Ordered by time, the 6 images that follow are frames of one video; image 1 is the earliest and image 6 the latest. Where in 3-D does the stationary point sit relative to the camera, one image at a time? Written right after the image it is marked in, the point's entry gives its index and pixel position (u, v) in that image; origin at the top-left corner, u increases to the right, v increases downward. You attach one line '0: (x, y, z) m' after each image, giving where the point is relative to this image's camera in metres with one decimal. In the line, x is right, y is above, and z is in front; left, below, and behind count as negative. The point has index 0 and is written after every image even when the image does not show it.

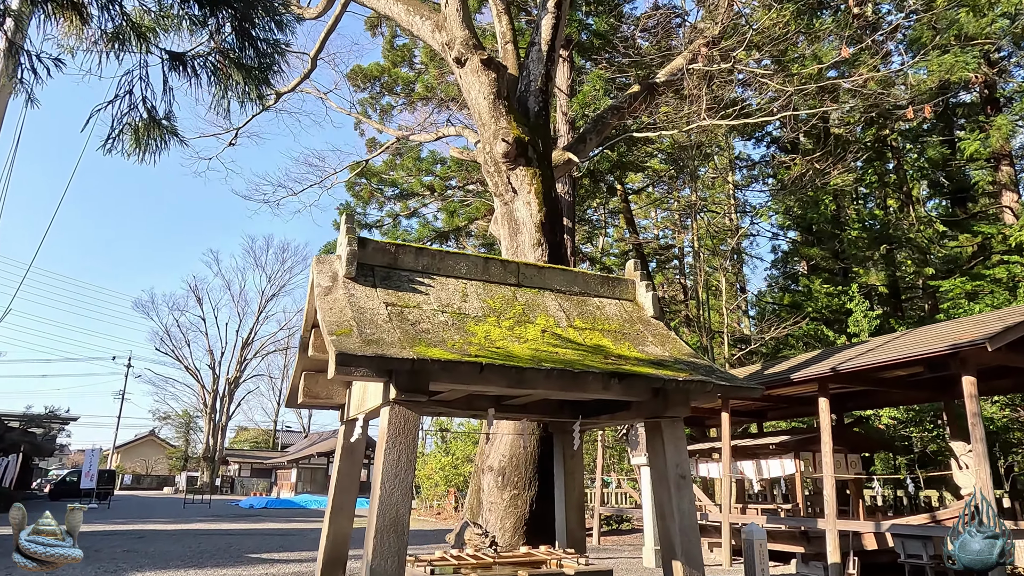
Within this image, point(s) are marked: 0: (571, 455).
0: (+0.6, -1.7, +6.8) m
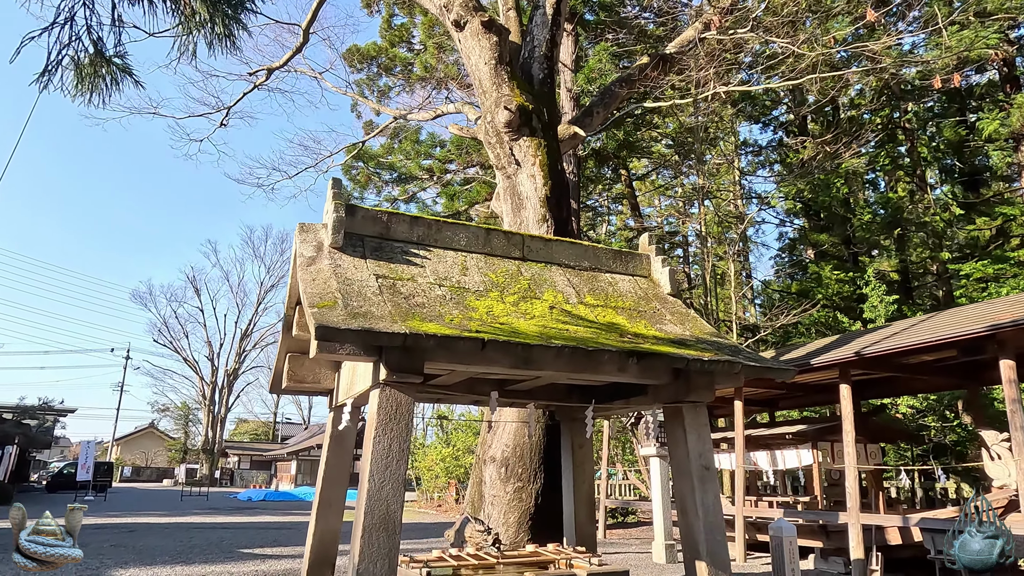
0: (+0.7, -1.5, +6.3) m
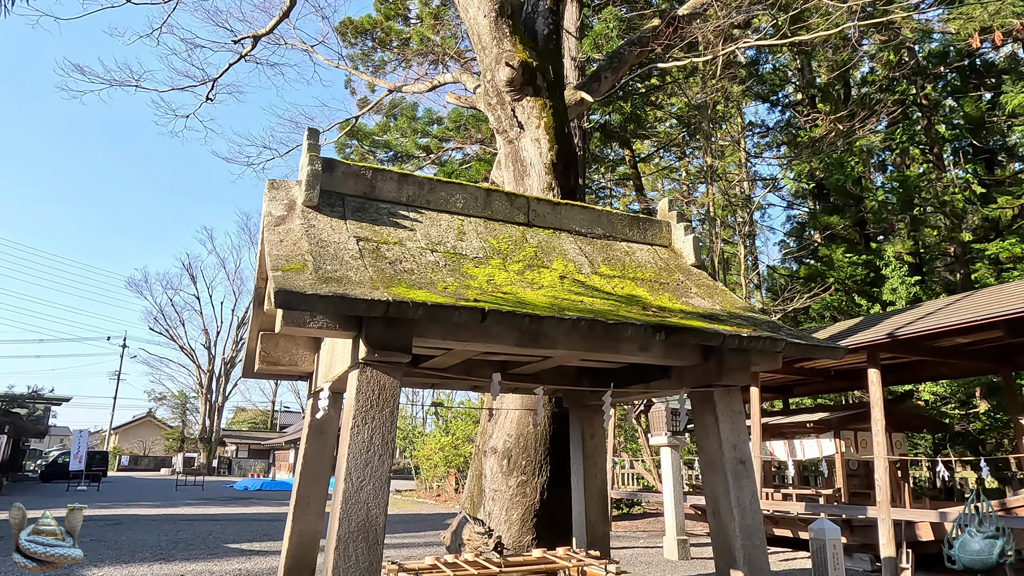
0: (+0.7, -1.2, +5.7) m
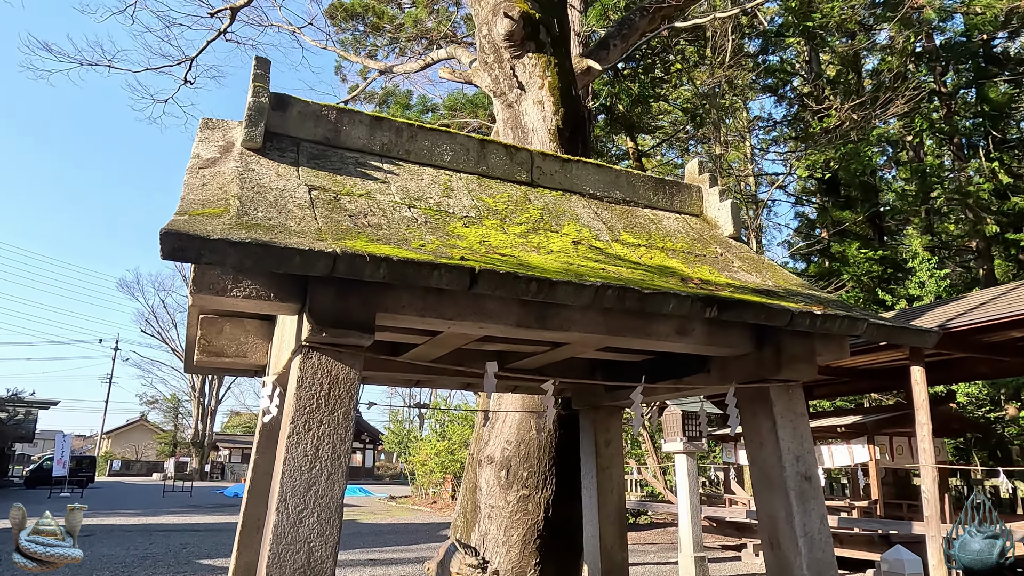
0: (+0.7, -1.1, +4.7) m
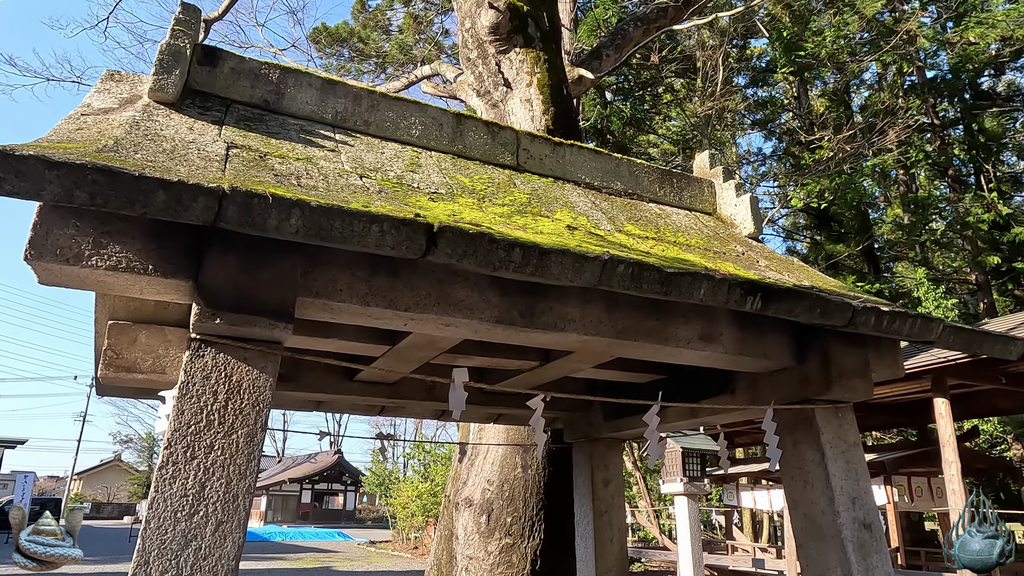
0: (+0.6, -1.2, +4.0) m
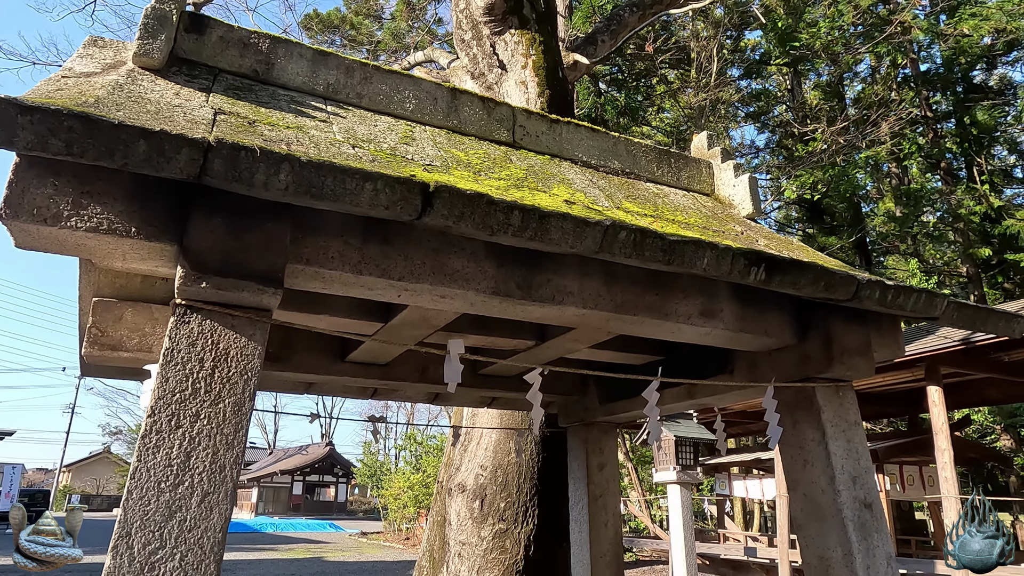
0: (+0.5, -1.0, +4.0) m
